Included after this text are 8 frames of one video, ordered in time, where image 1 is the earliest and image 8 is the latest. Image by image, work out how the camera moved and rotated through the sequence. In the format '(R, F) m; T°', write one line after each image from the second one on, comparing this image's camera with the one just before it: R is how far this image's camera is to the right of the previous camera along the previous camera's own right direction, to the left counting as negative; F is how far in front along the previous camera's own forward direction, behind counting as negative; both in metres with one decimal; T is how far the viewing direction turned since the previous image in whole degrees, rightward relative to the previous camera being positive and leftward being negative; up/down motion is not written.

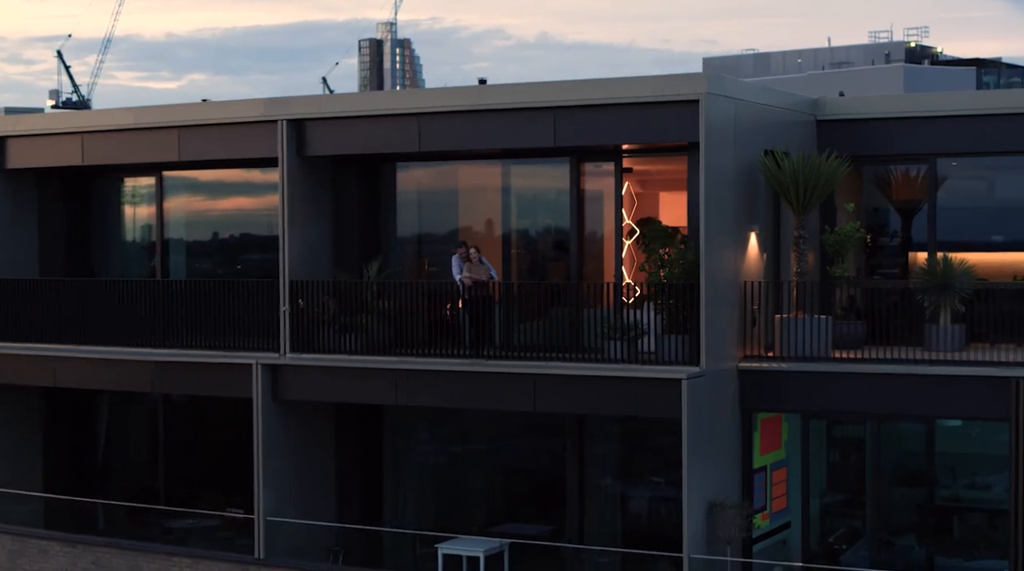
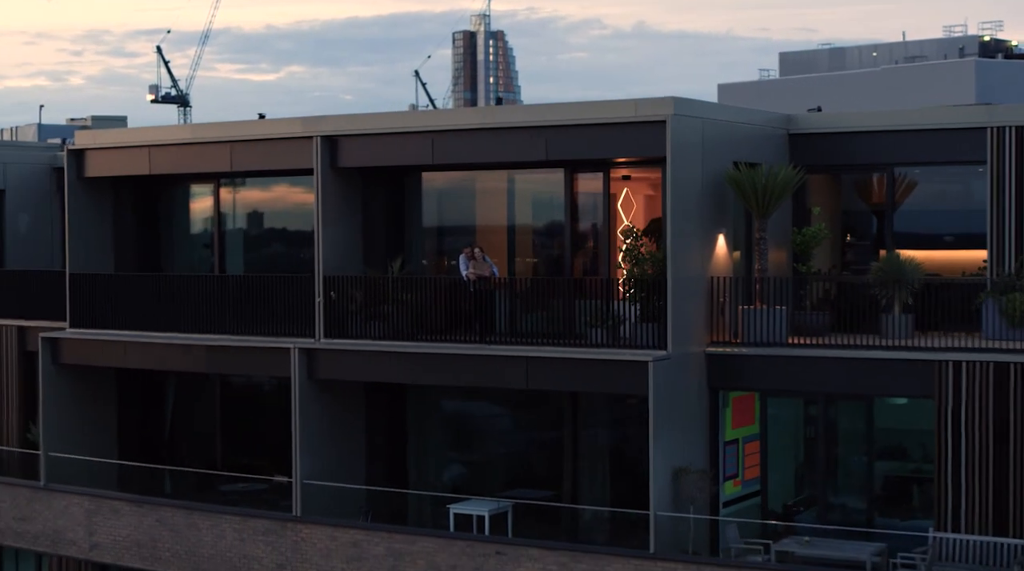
(+1.3, -2.8) m; -3°
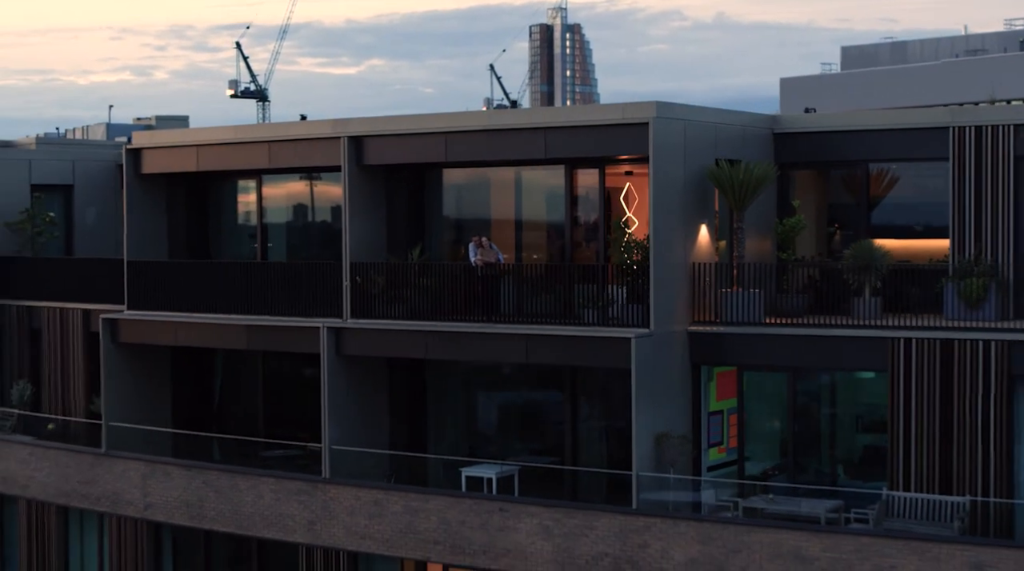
(+1.1, -2.4) m; -3°
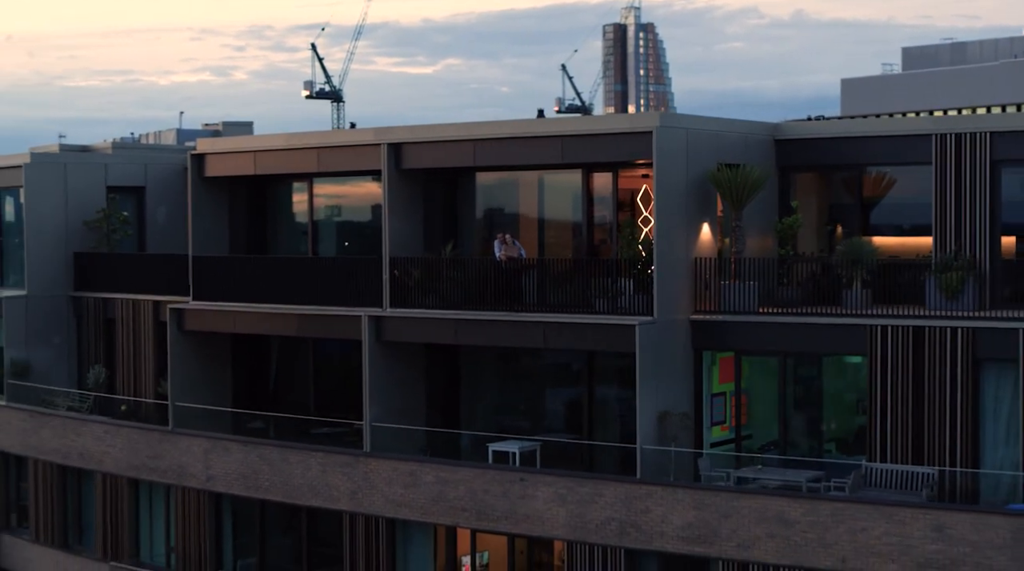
(+0.9, -2.6) m; -3°
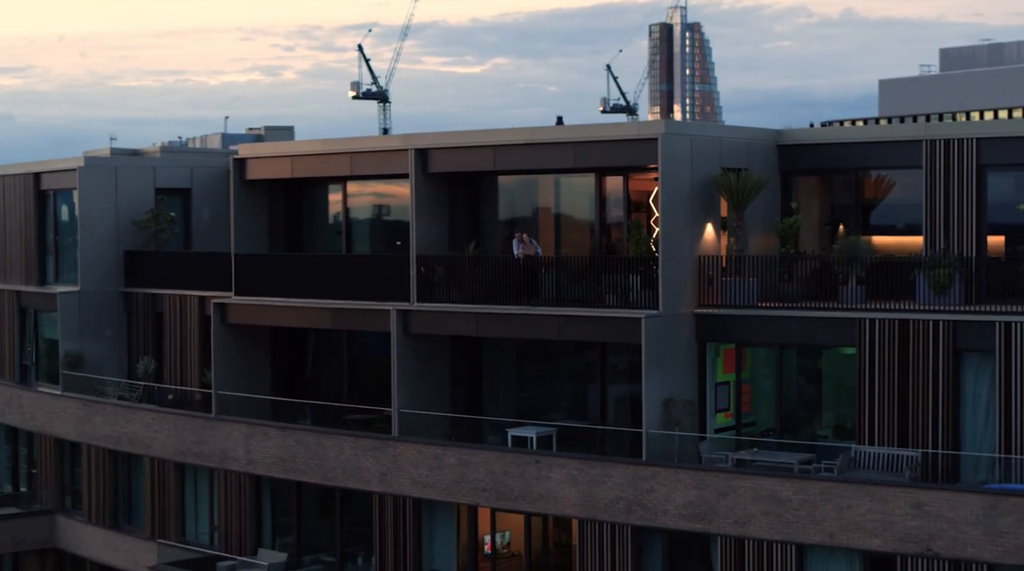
(+0.5, -1.9) m; -2°
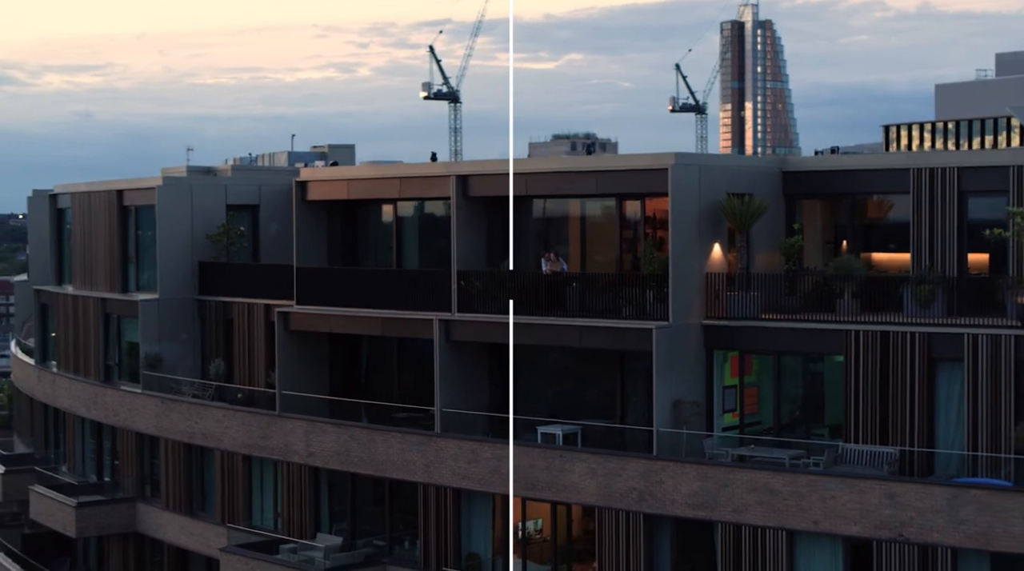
(+0.9, -3.4) m; -3°
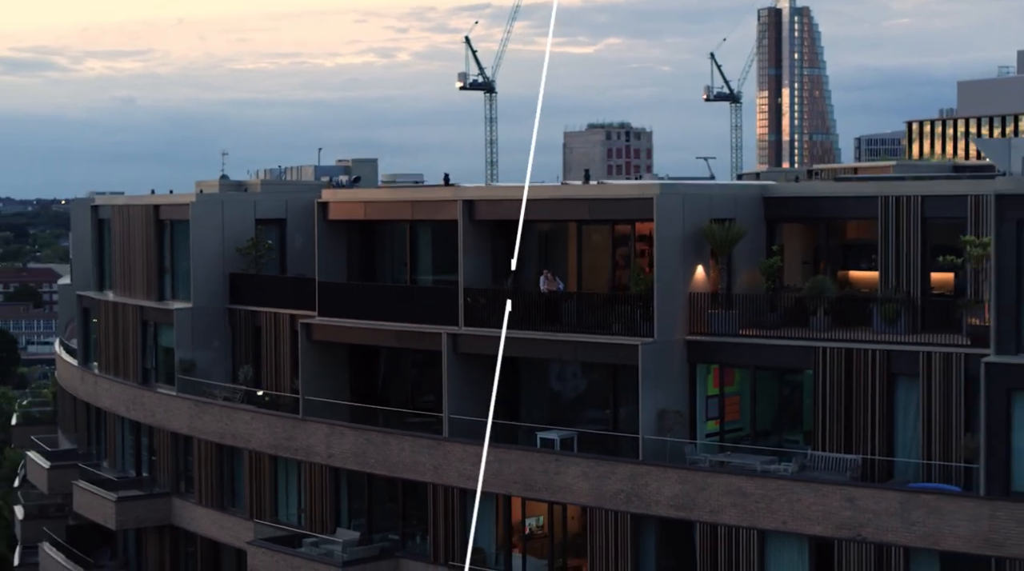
(+0.8, -2.8) m; -1°
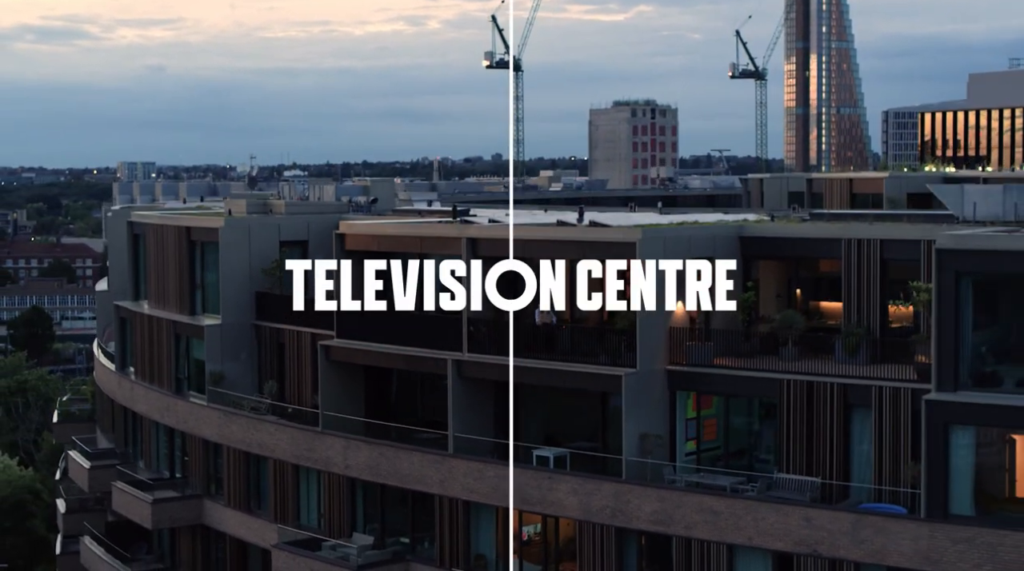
(+0.8, -3.5) m; -1°
